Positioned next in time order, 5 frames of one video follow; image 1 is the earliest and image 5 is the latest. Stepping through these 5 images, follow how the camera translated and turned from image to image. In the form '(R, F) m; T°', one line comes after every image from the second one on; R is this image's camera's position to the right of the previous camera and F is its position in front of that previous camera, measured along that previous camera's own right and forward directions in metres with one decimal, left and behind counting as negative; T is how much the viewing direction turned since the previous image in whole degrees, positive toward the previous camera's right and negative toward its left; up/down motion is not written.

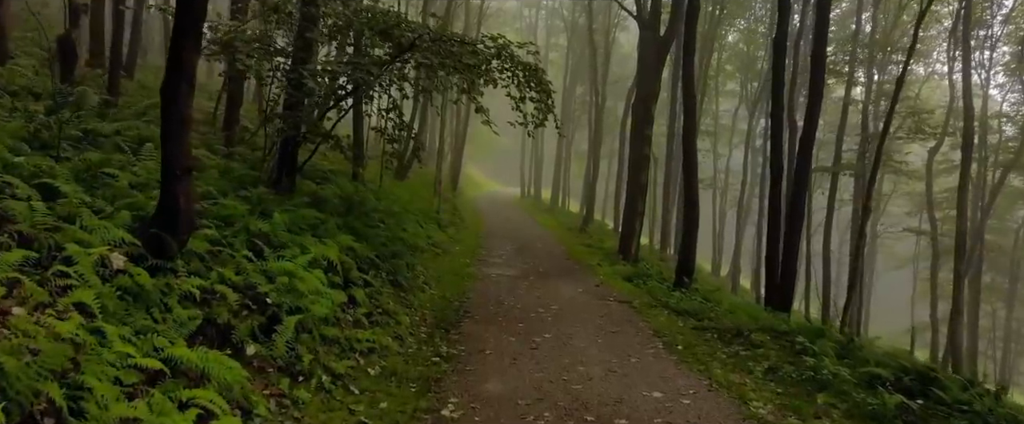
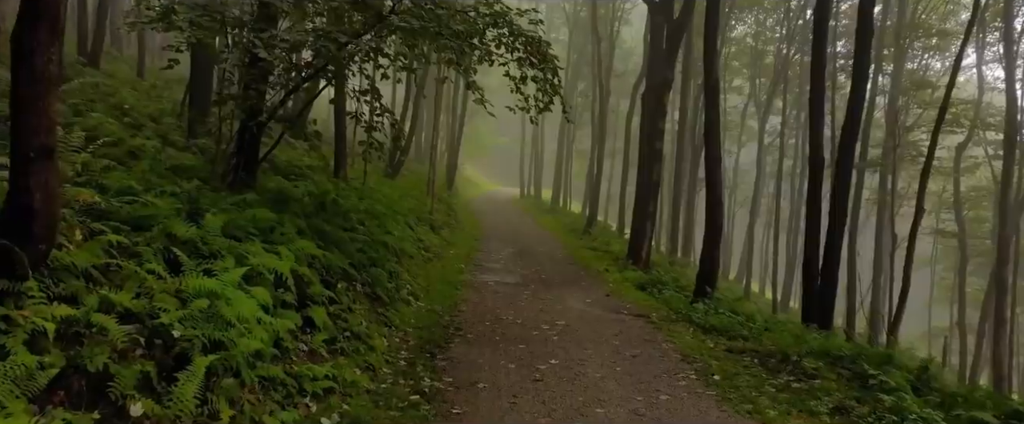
(0.0, +1.9) m; 0°
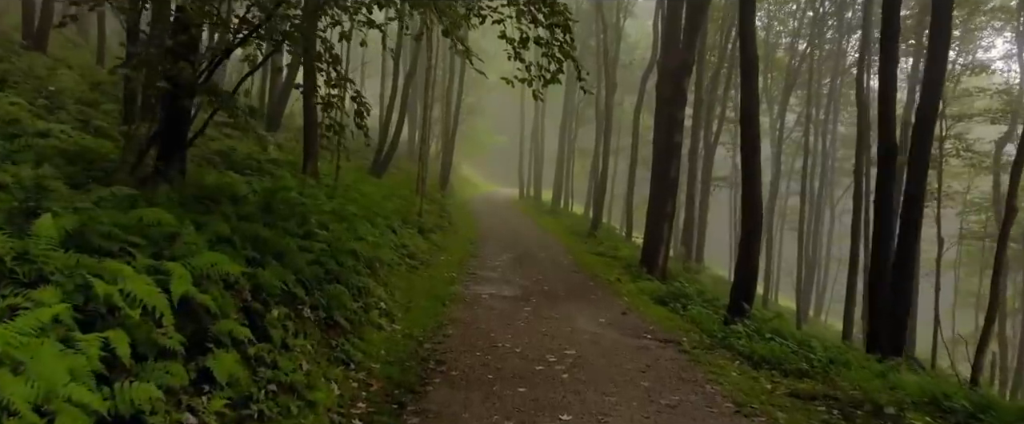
(0.0, +2.4) m; 0°
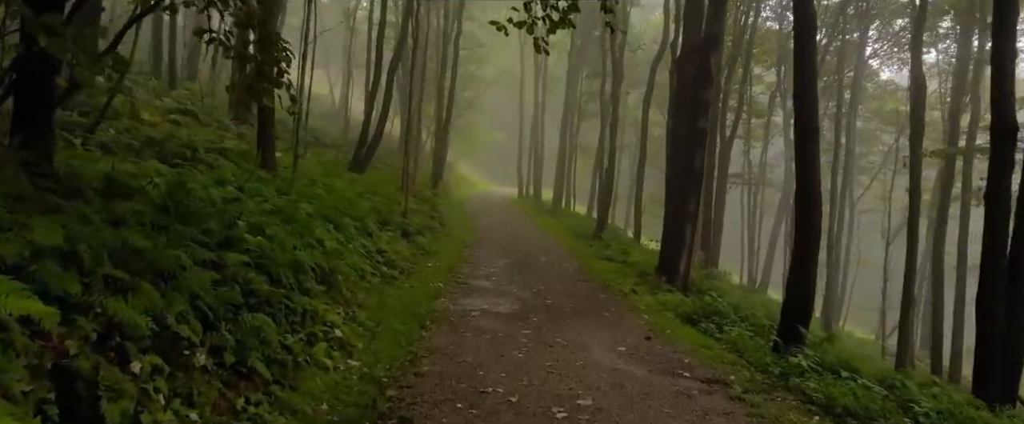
(+0.1, +2.4) m; 0°
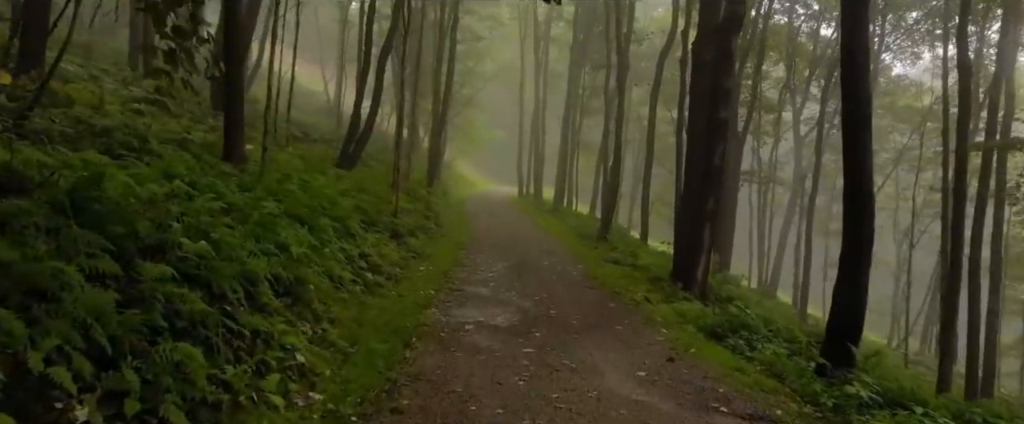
(0.0, +1.4) m; 0°
